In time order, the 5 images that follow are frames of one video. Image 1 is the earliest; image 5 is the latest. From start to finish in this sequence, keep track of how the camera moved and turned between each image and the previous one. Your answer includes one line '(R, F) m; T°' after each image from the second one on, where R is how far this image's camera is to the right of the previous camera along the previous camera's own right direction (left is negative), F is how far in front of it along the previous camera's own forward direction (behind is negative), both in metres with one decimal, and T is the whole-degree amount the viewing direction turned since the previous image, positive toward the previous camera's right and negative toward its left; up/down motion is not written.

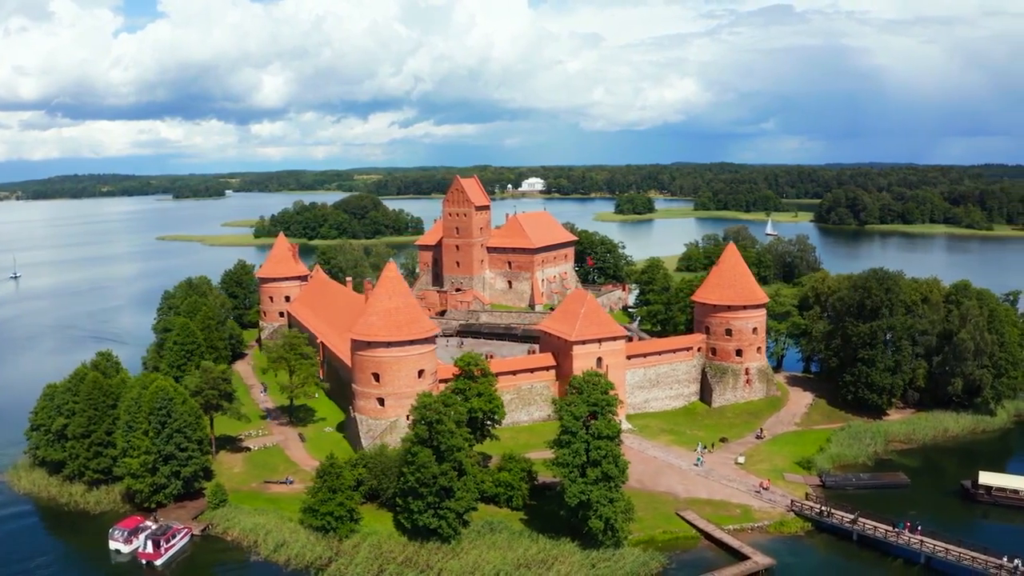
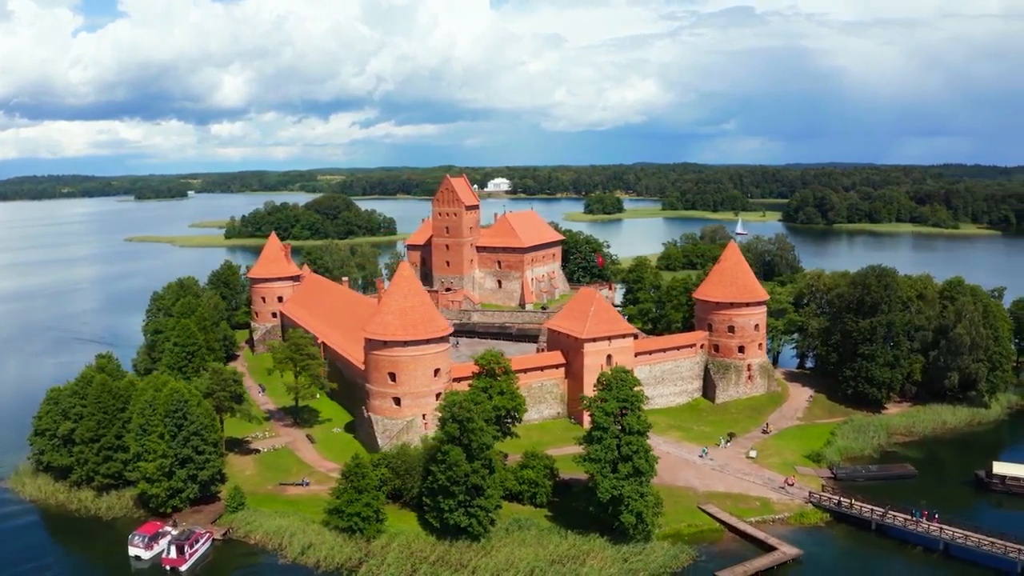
(-2.1, 0.0) m; +2°
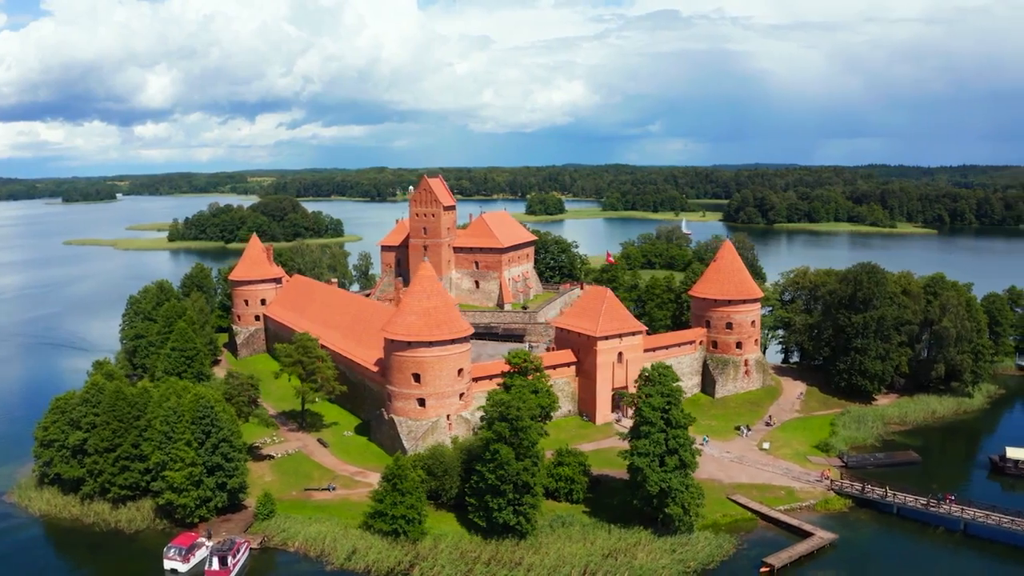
(-3.7, 0.0) m; +5°
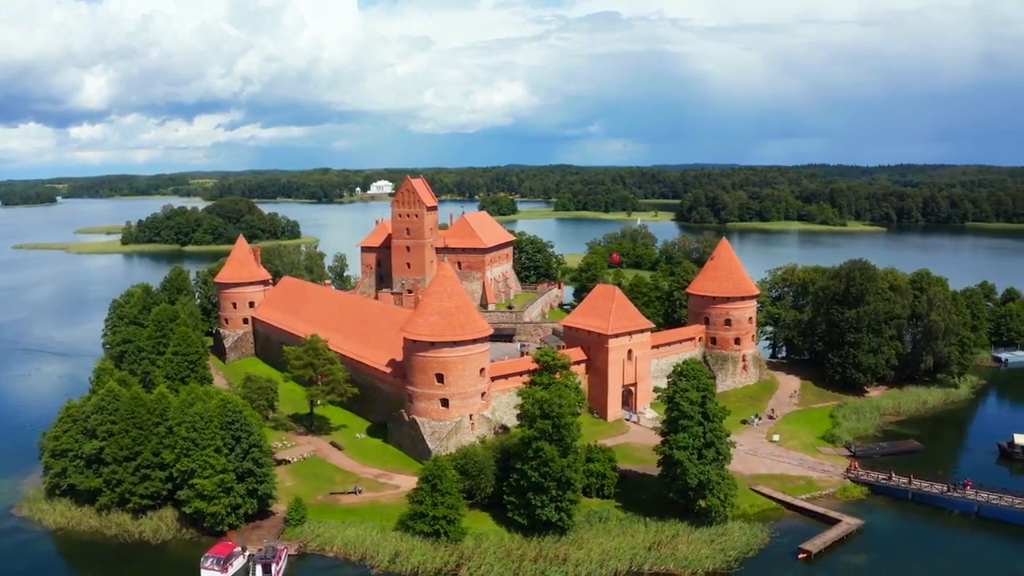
(-3.1, -0.1) m; +4°
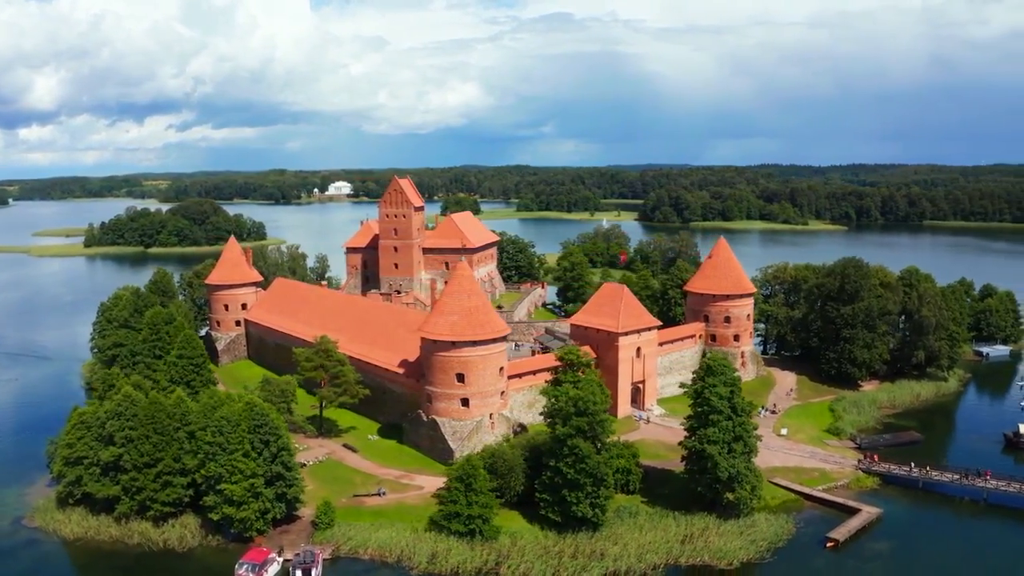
(-2.6, -0.2) m; +3°
